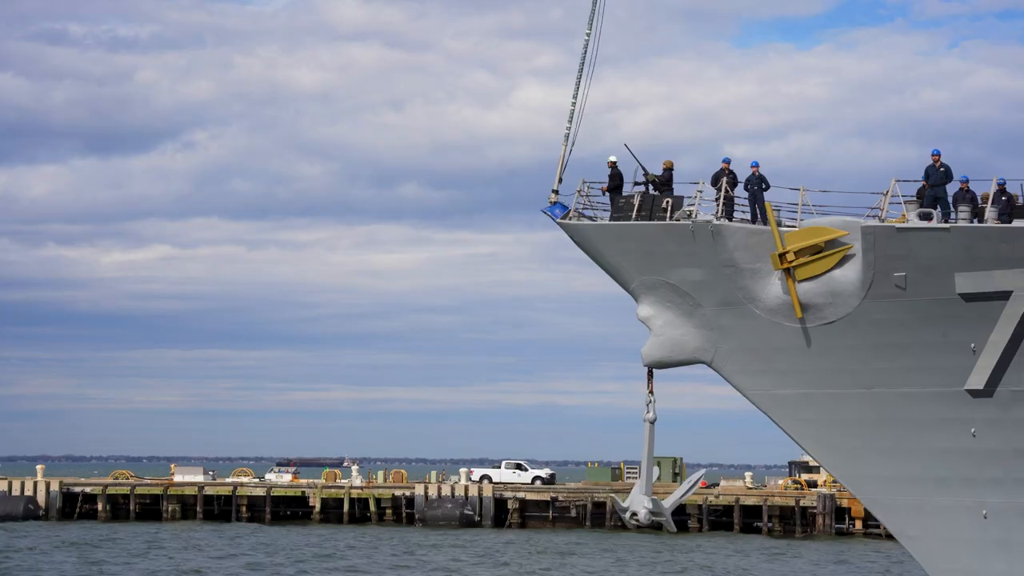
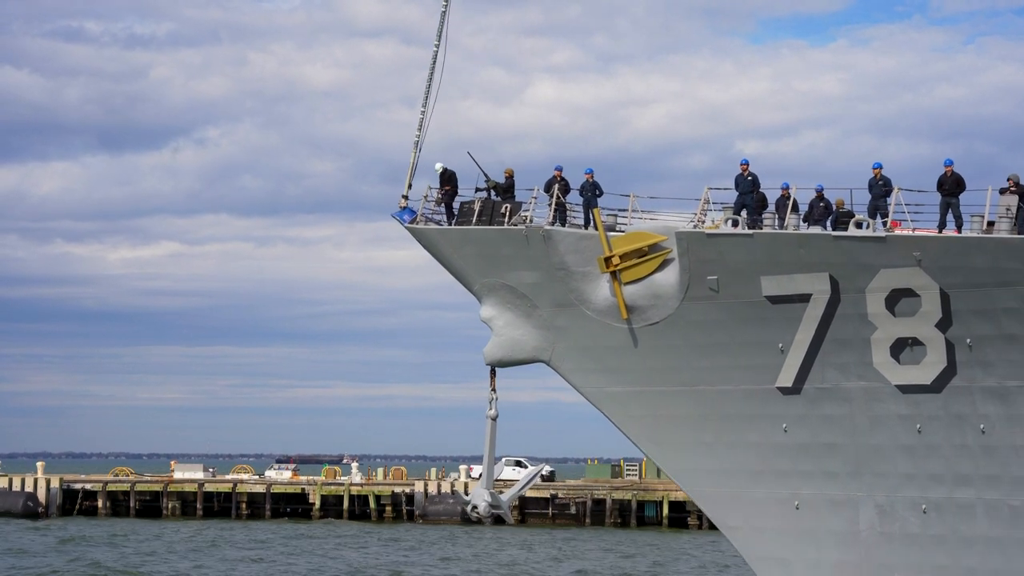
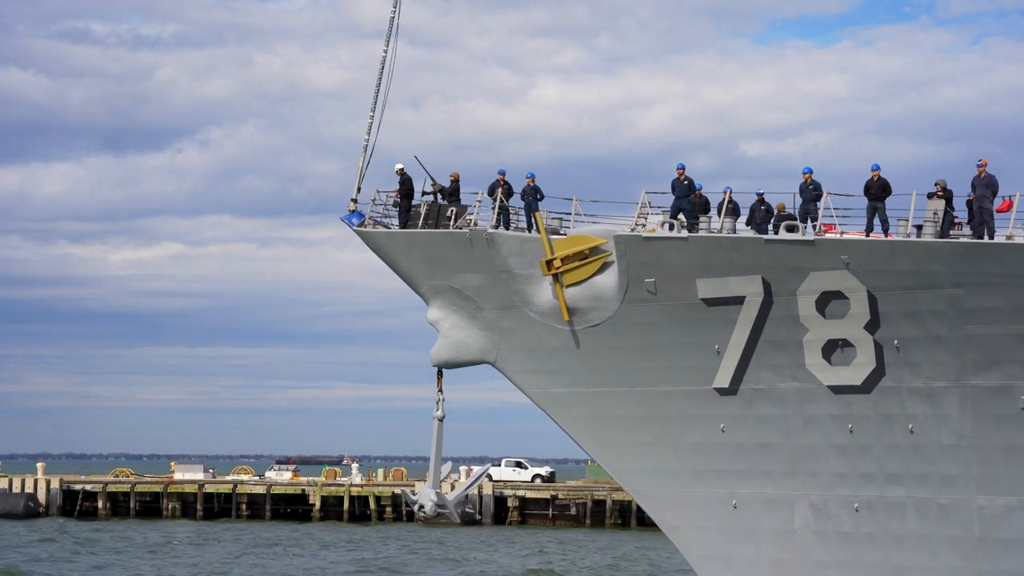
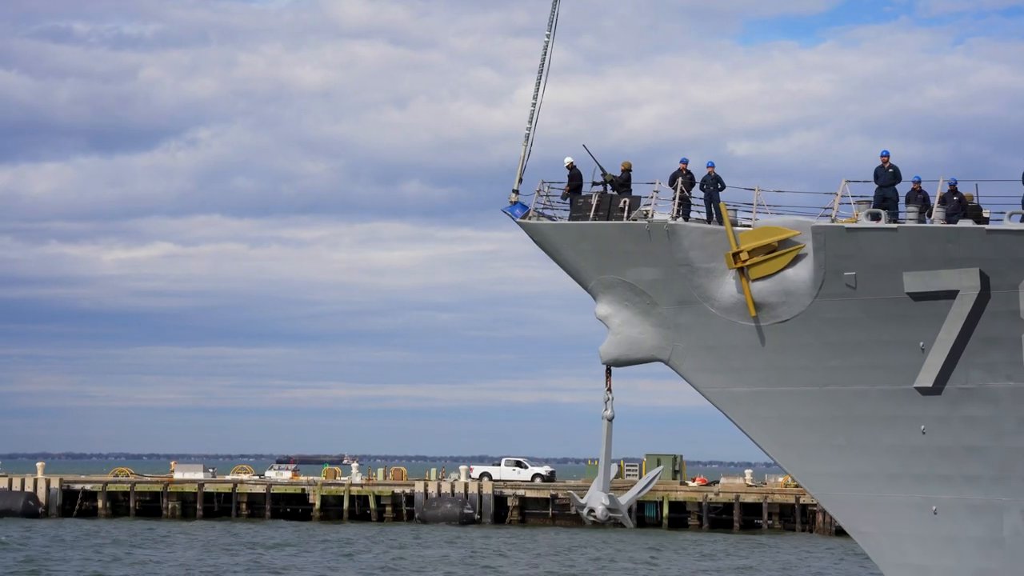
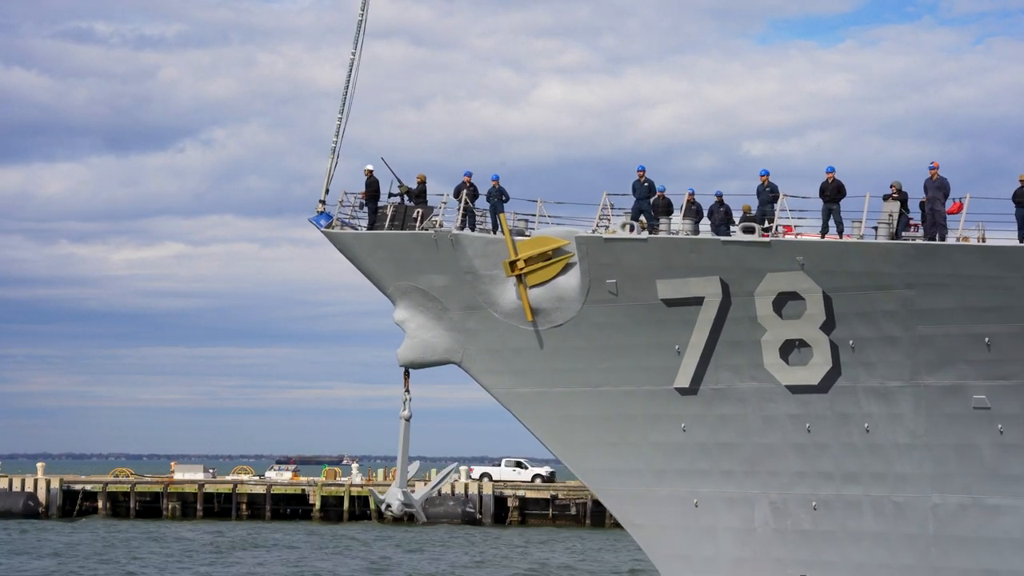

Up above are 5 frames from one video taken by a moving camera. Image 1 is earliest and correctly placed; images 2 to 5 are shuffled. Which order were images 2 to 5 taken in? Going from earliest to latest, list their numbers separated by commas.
4, 2, 3, 5
